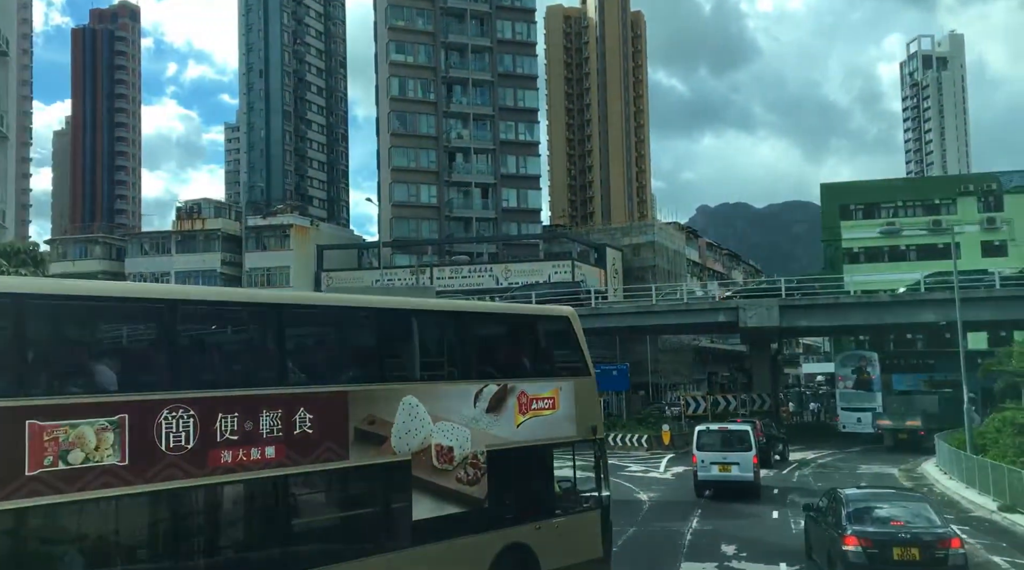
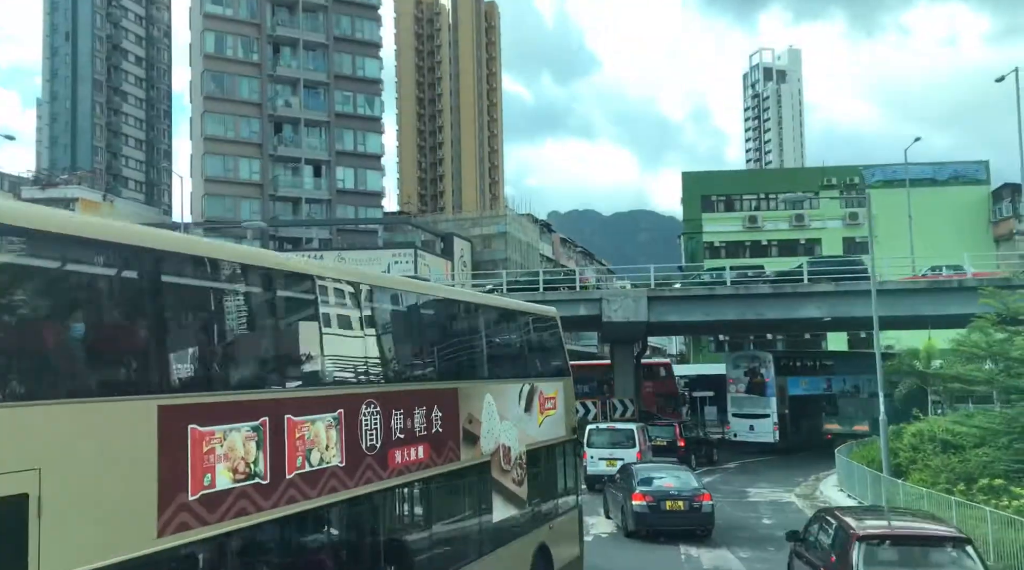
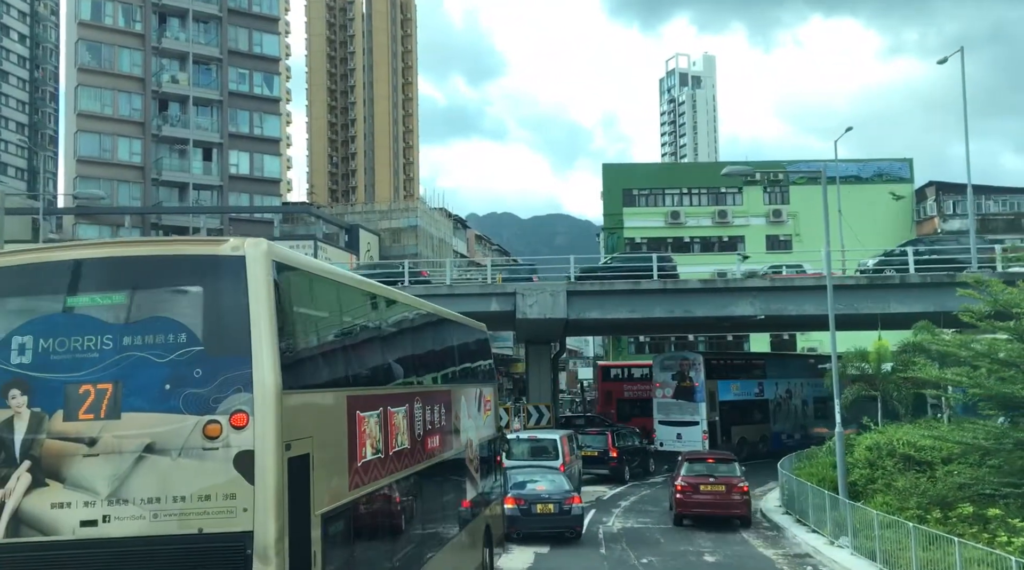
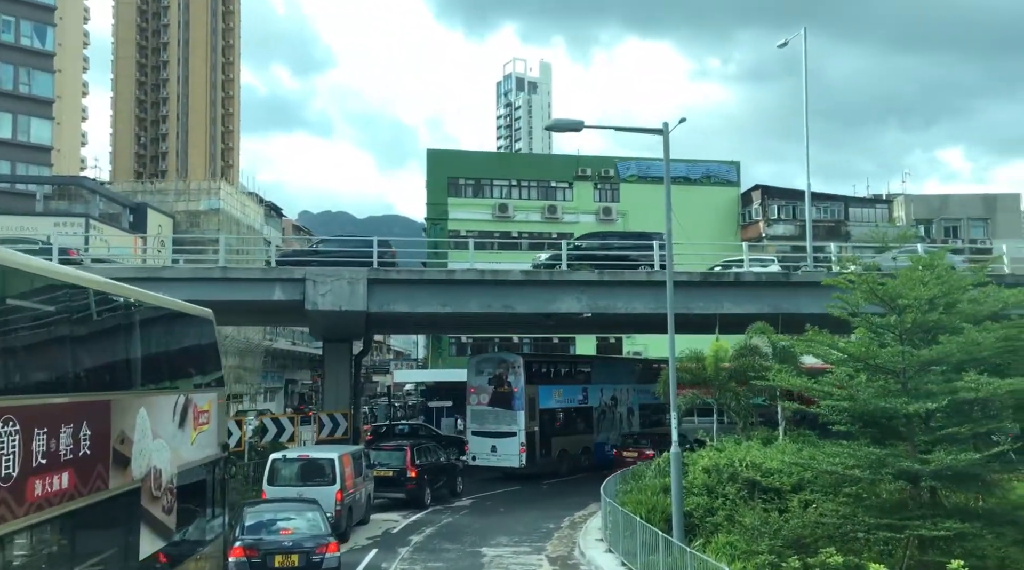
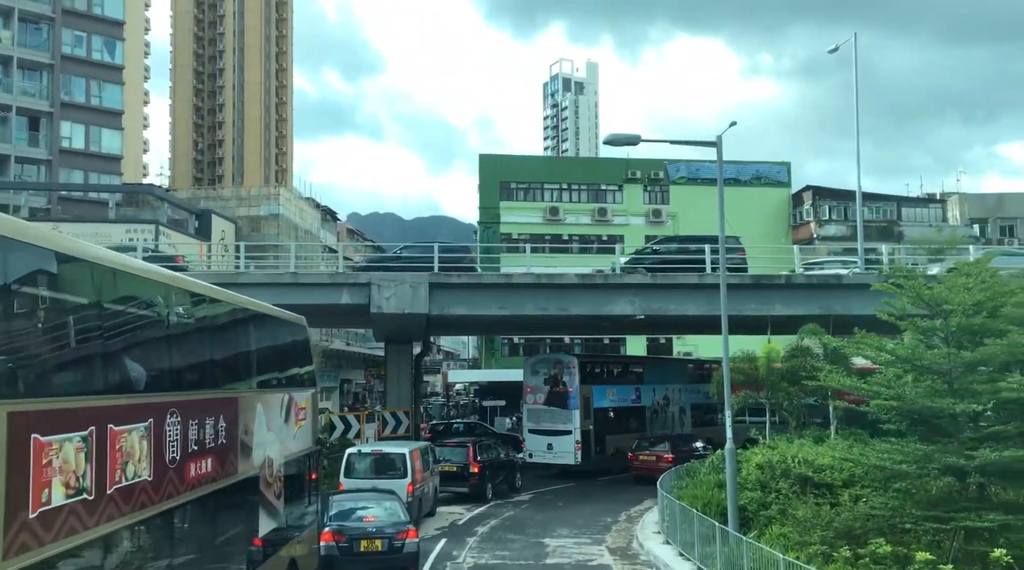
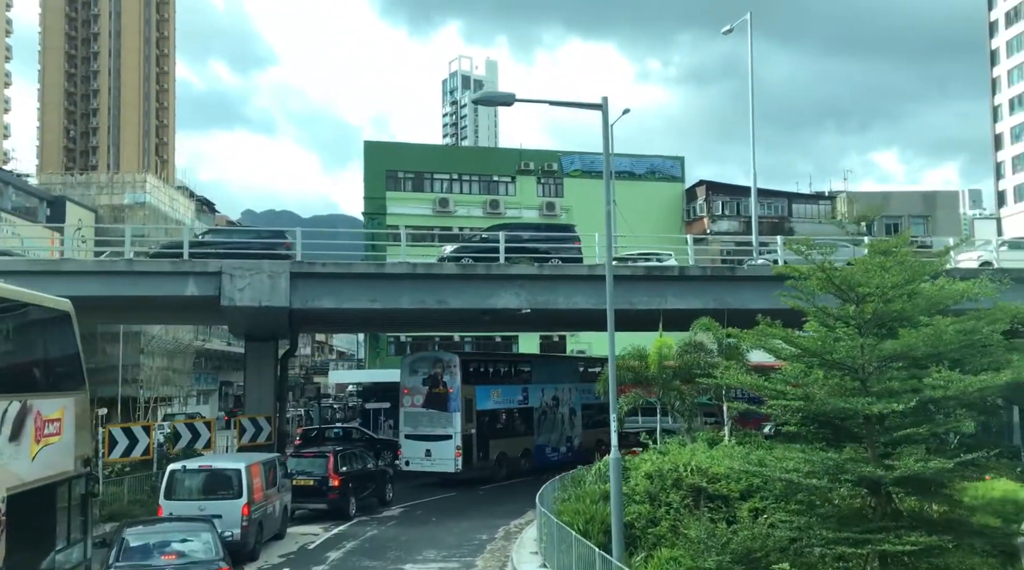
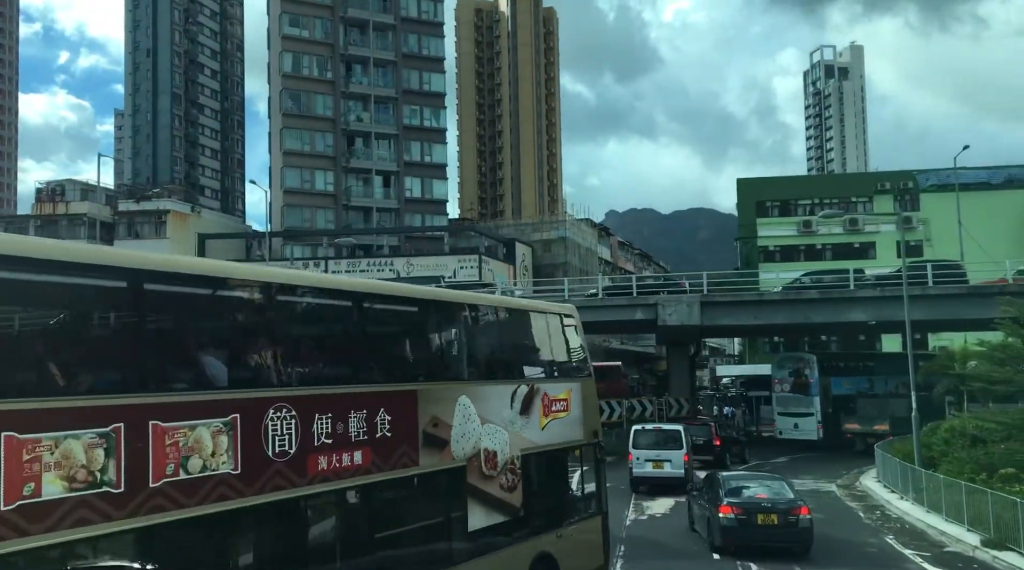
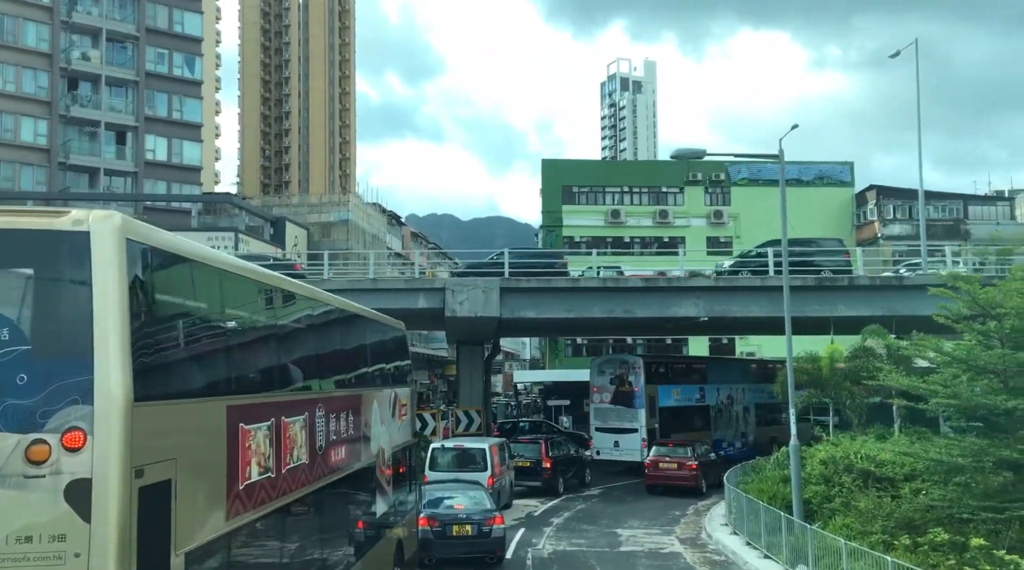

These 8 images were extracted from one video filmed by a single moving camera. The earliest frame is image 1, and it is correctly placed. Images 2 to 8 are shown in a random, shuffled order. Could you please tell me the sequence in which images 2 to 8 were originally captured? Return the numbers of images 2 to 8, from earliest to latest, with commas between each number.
7, 2, 3, 8, 5, 4, 6
